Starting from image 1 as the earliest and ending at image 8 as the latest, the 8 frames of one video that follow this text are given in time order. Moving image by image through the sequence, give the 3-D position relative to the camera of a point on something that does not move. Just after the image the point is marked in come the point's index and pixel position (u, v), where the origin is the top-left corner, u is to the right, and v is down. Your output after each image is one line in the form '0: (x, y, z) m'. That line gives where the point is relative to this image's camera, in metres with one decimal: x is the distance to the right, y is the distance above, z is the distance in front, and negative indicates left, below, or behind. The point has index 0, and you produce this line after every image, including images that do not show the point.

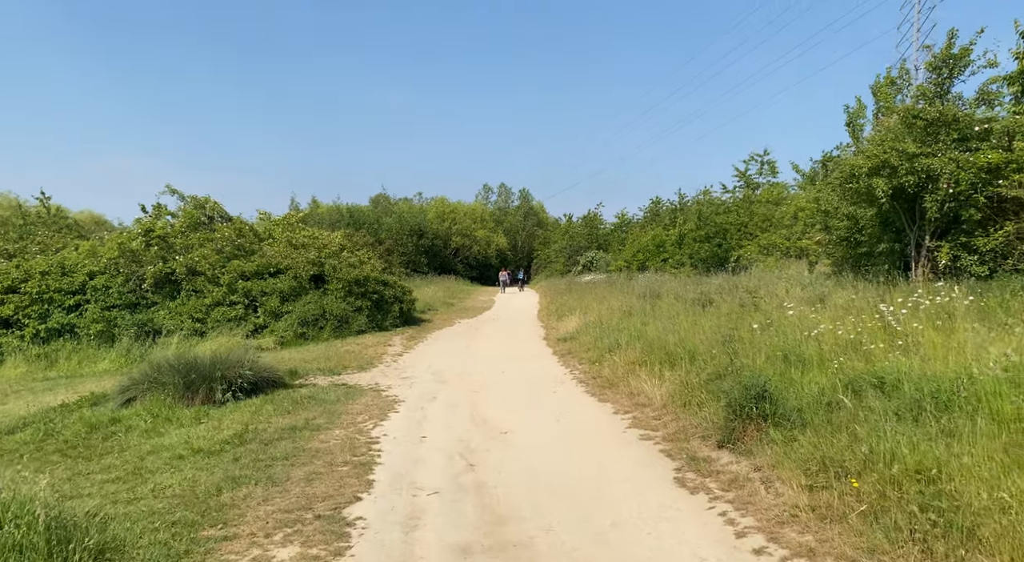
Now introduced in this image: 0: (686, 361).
0: (+2.4, -1.1, +10.8) m
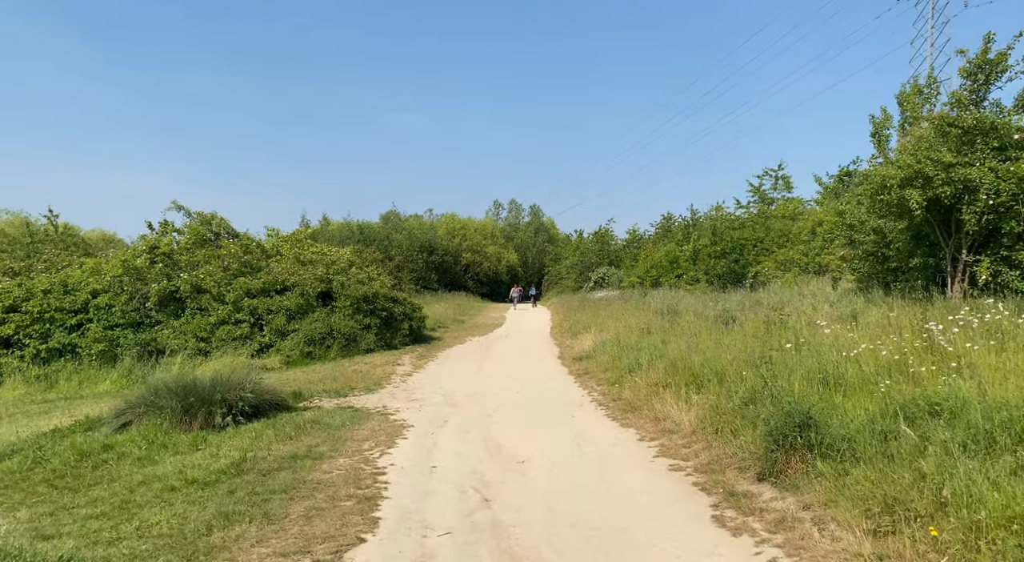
0: (+2.6, -1.3, +10.2) m
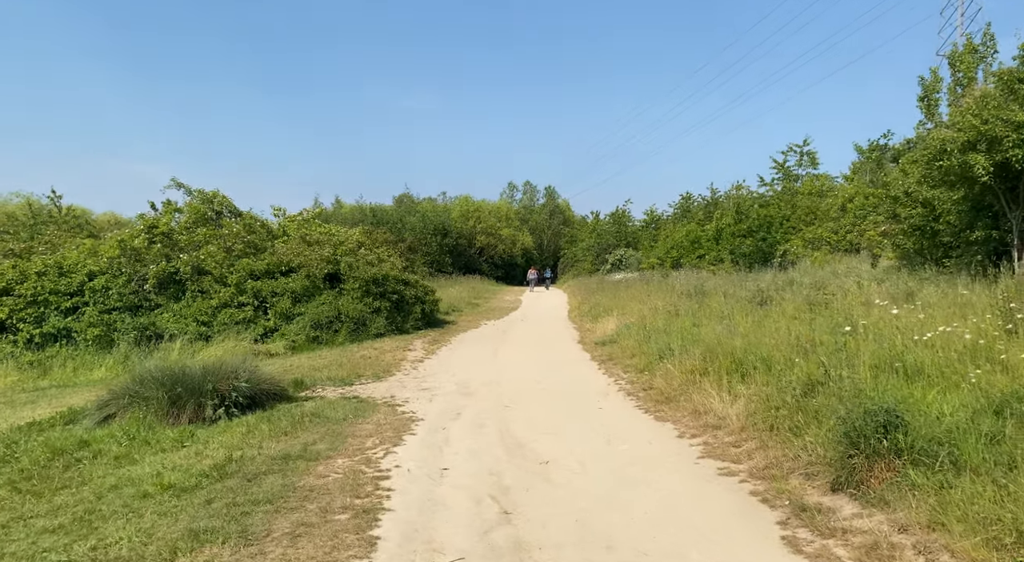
0: (+2.8, -1.0, +9.0) m
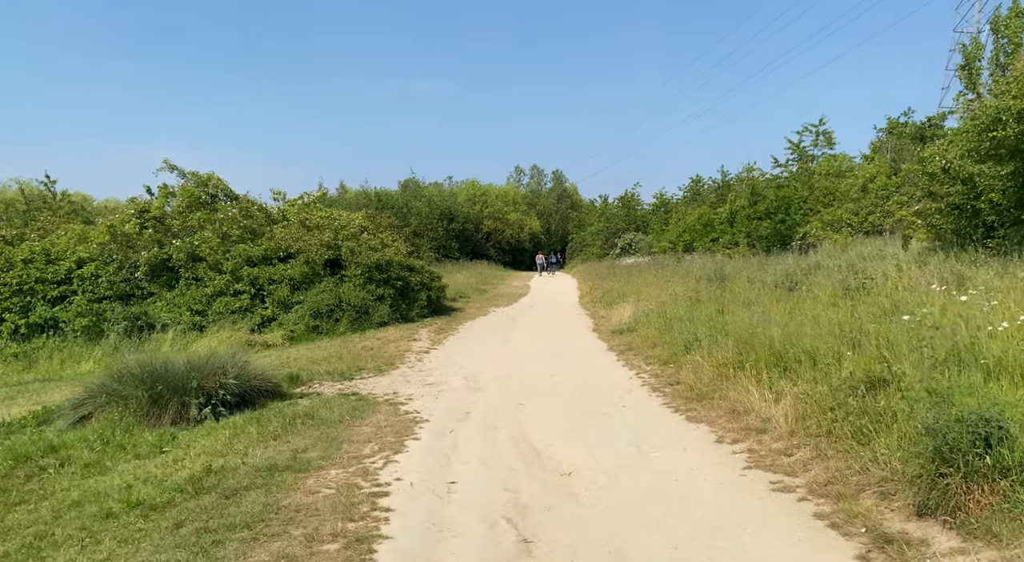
0: (+2.9, -0.9, +8.1) m
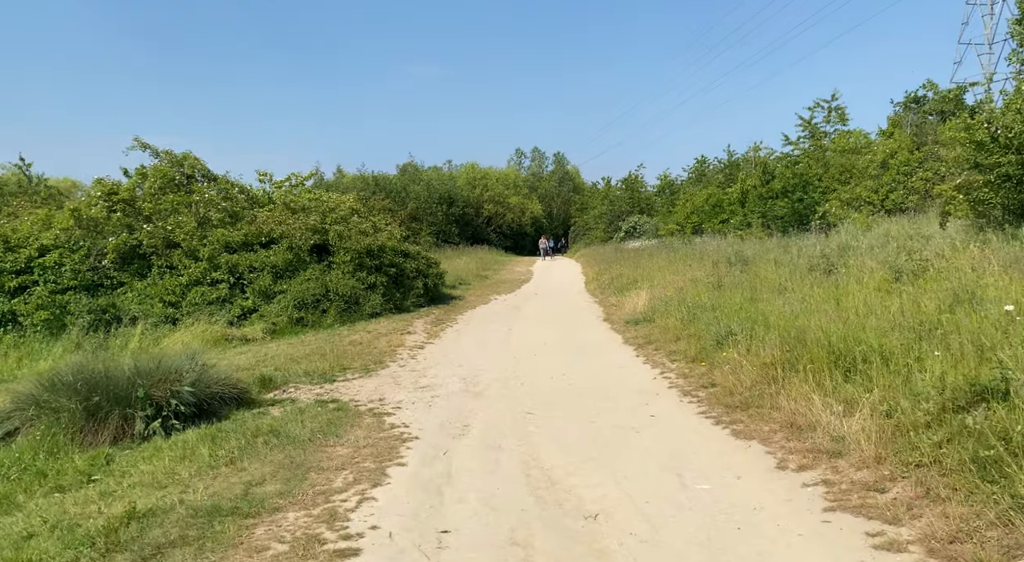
0: (+3.0, -0.7, +6.6) m
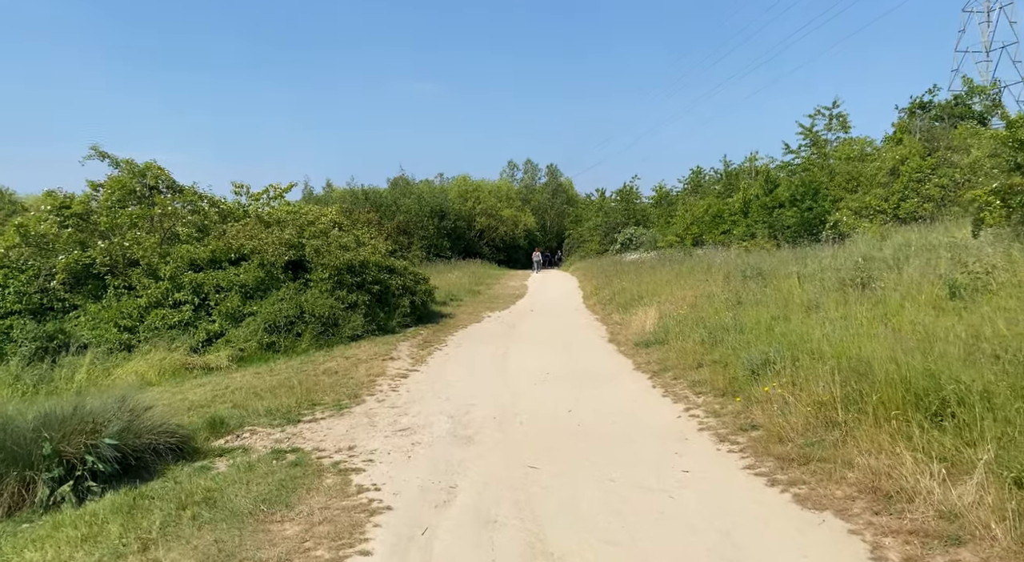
0: (+3.0, -0.8, +5.1) m
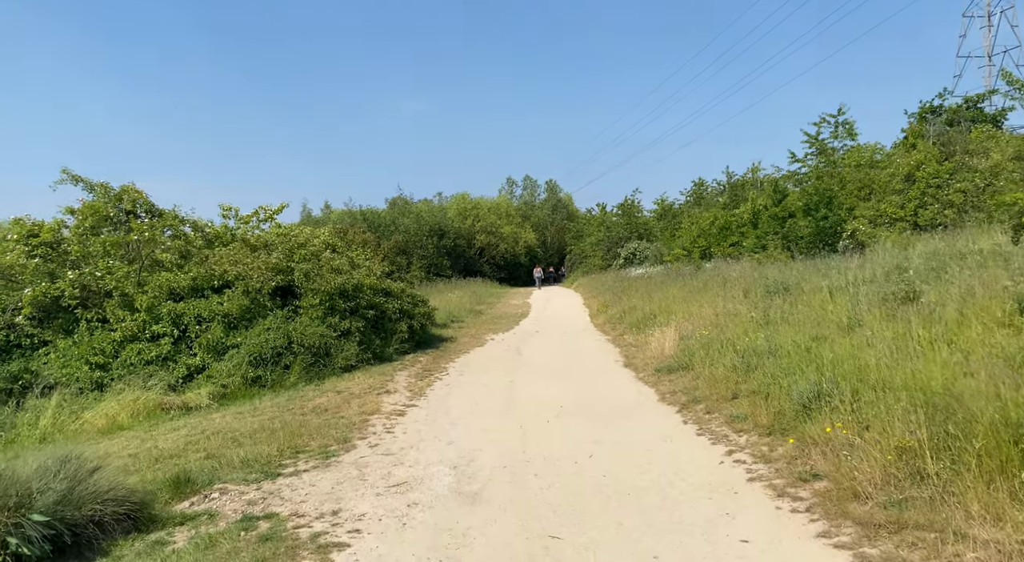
0: (+3.1, -0.9, +4.0) m
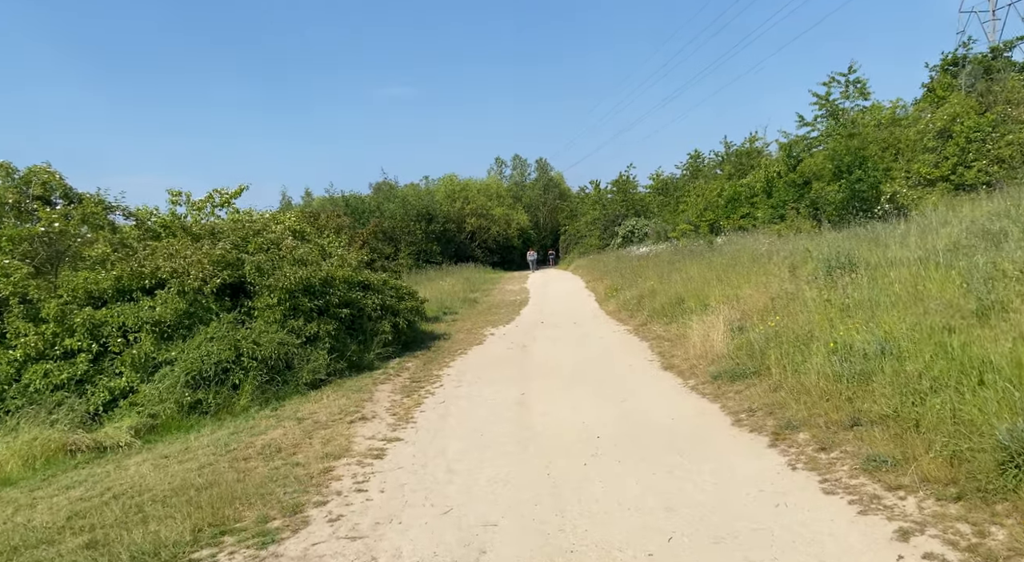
0: (+3.3, -0.8, +1.3) m
